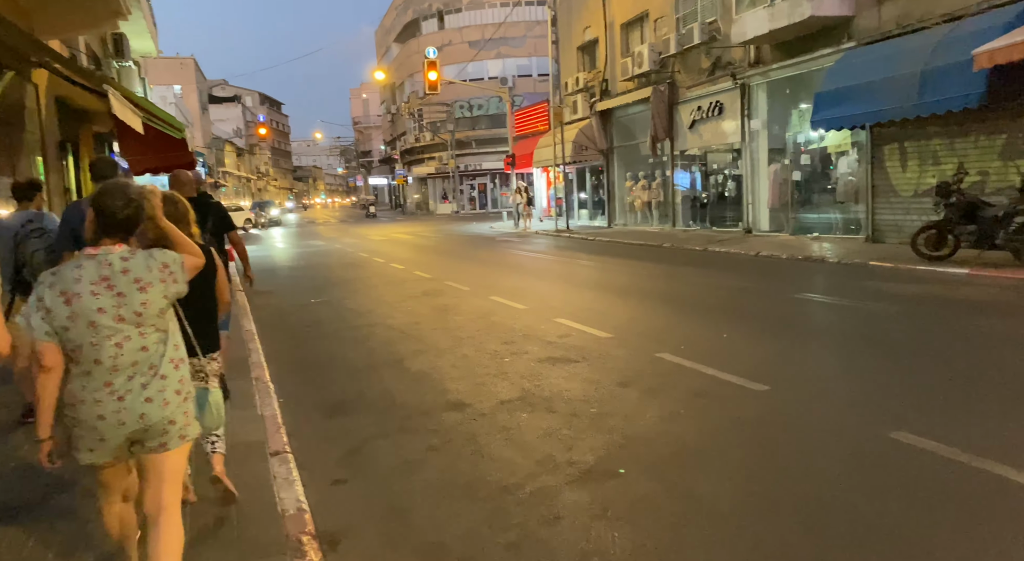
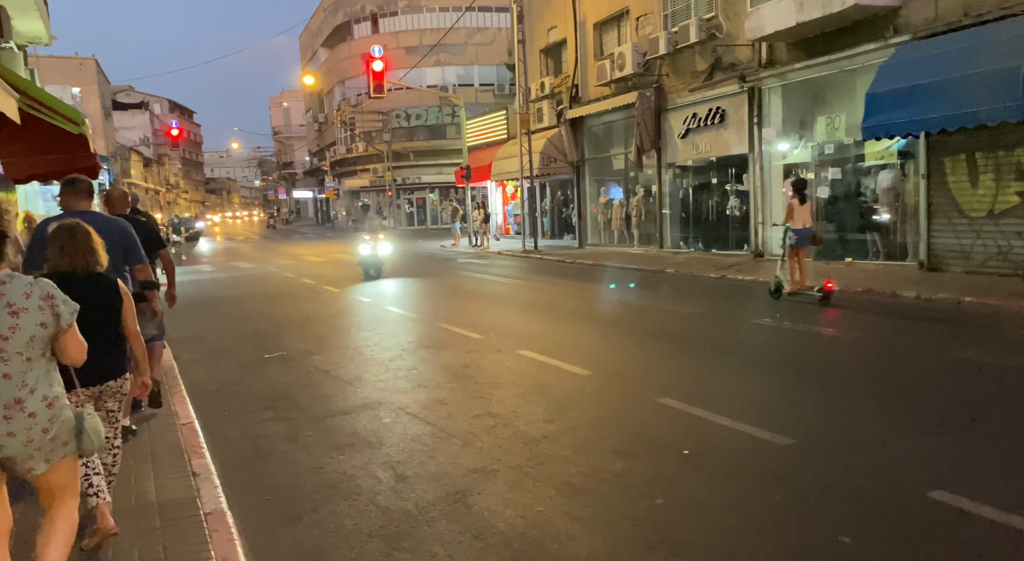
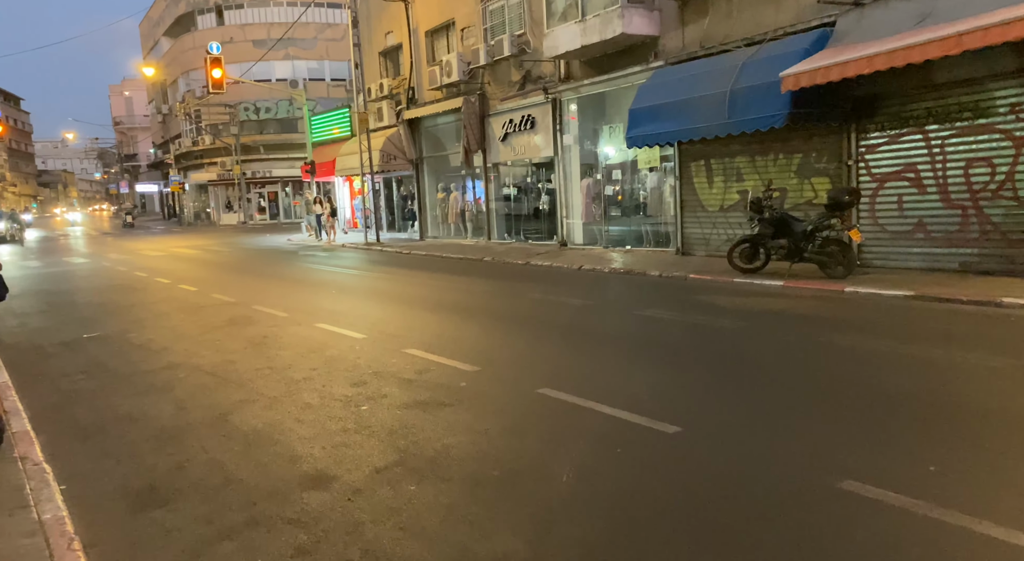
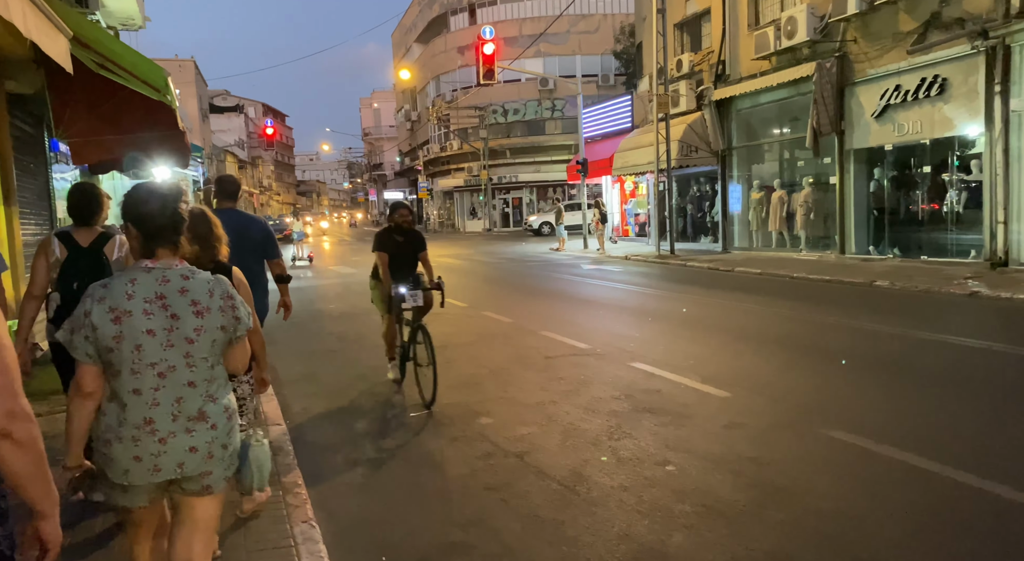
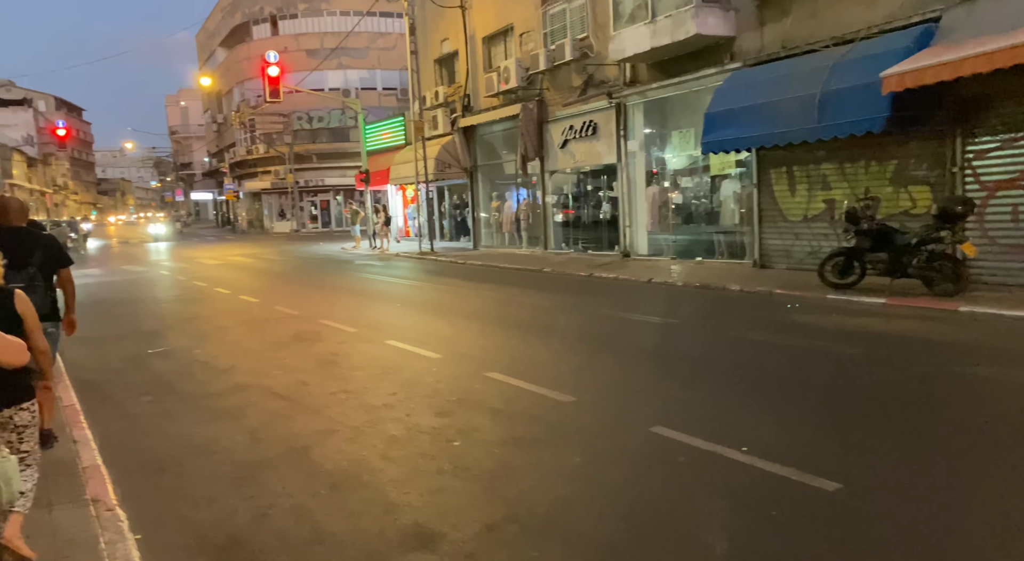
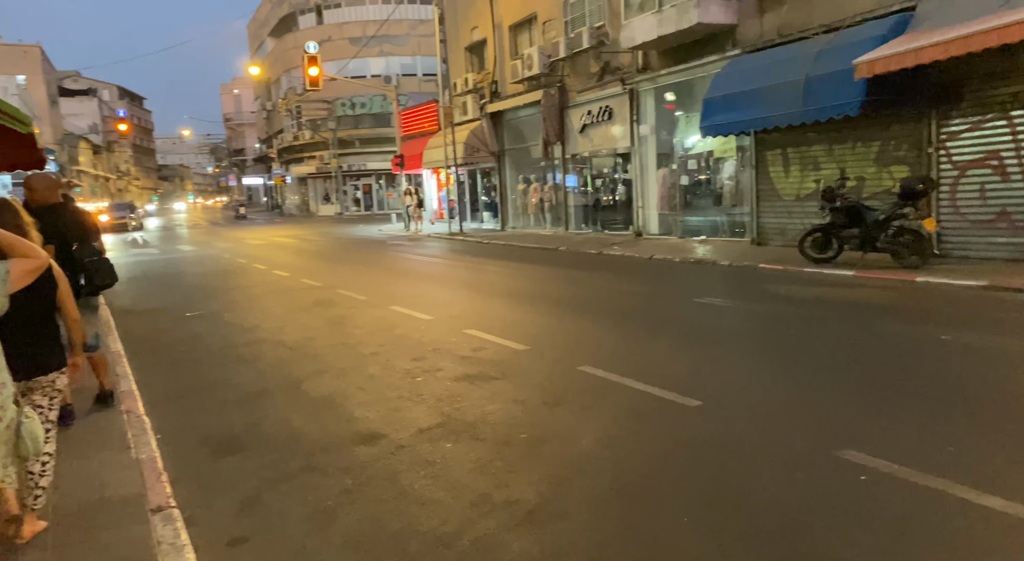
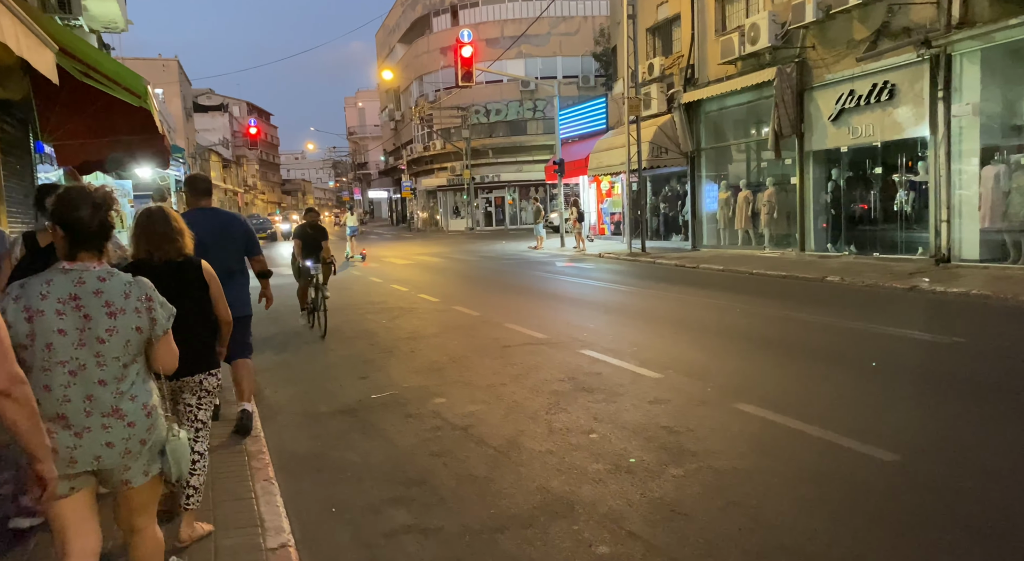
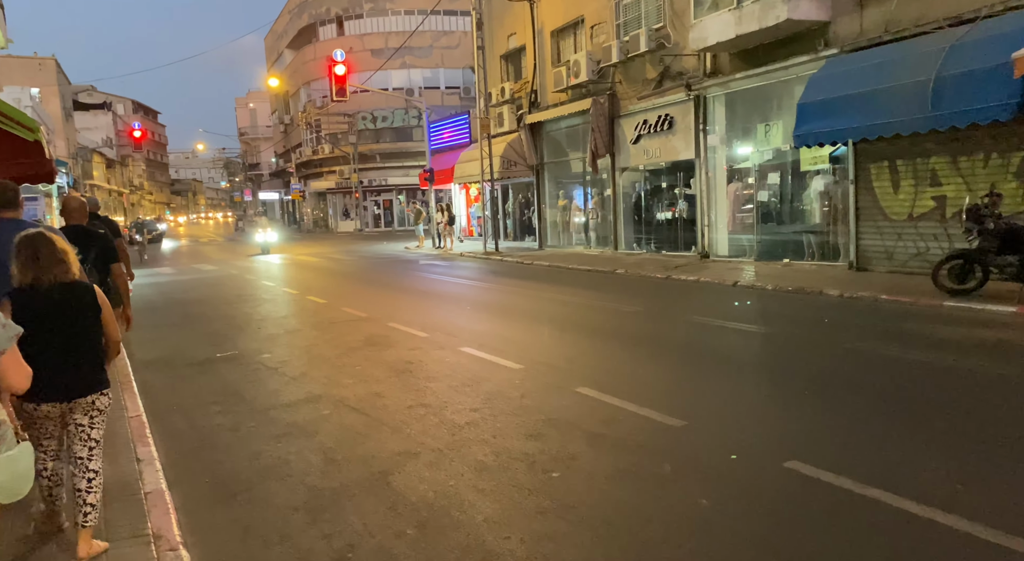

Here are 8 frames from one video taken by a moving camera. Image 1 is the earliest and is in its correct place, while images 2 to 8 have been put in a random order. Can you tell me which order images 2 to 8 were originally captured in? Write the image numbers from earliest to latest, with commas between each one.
6, 3, 5, 8, 2, 7, 4
